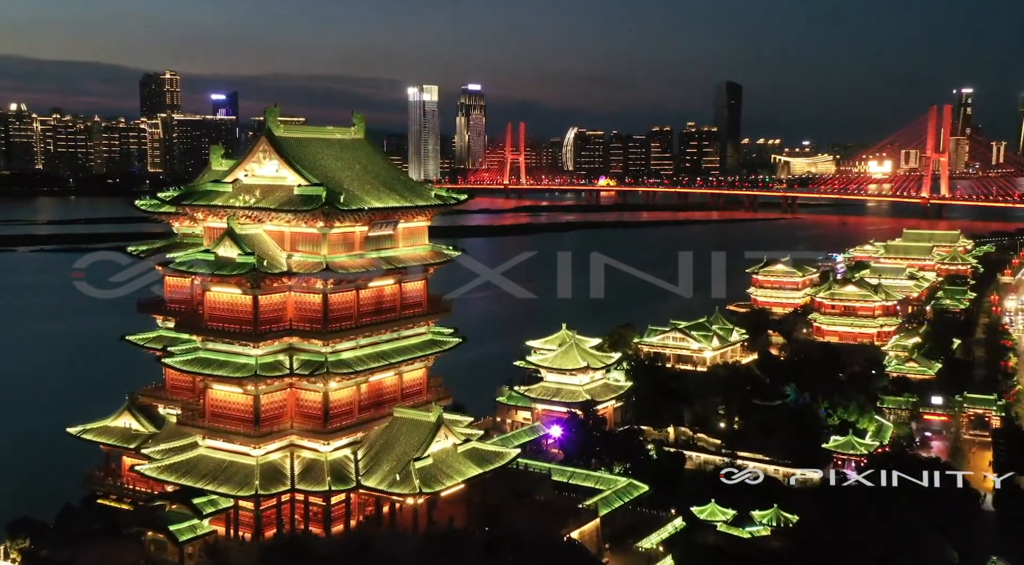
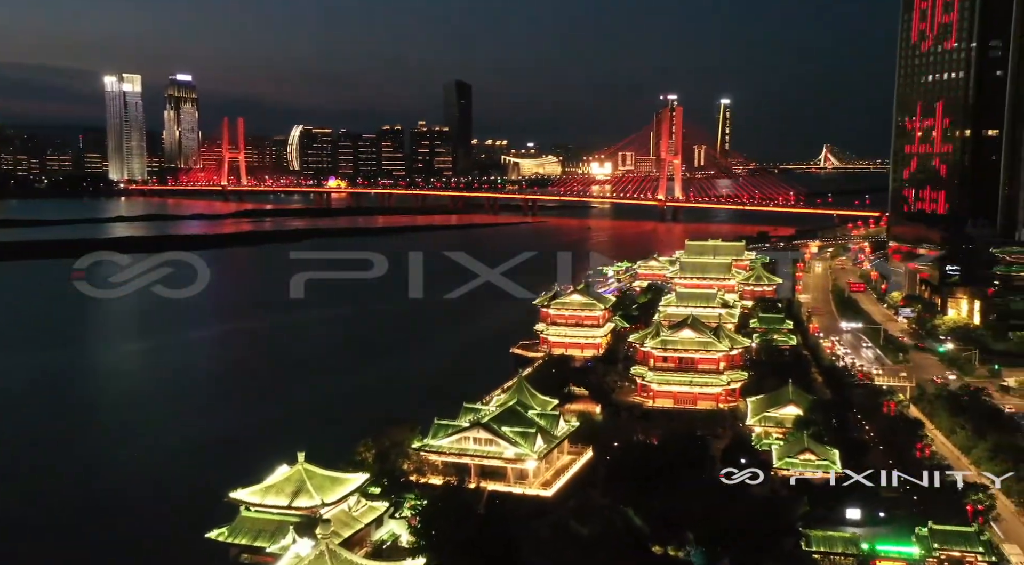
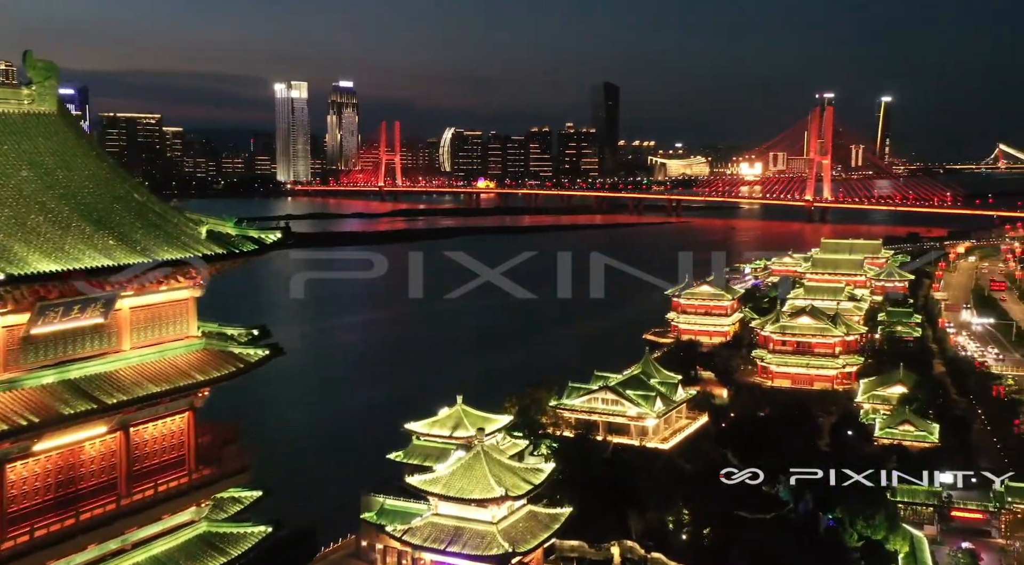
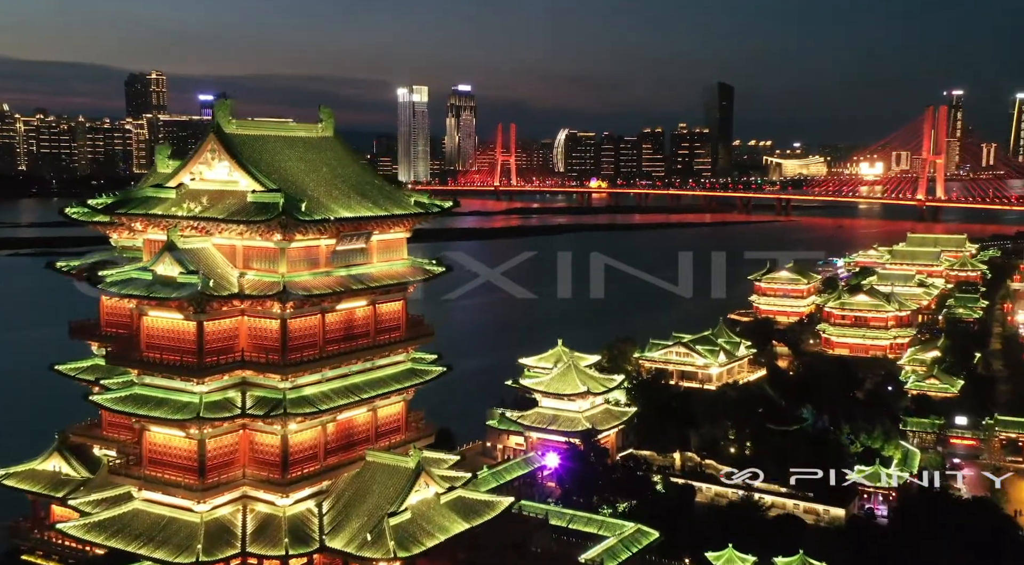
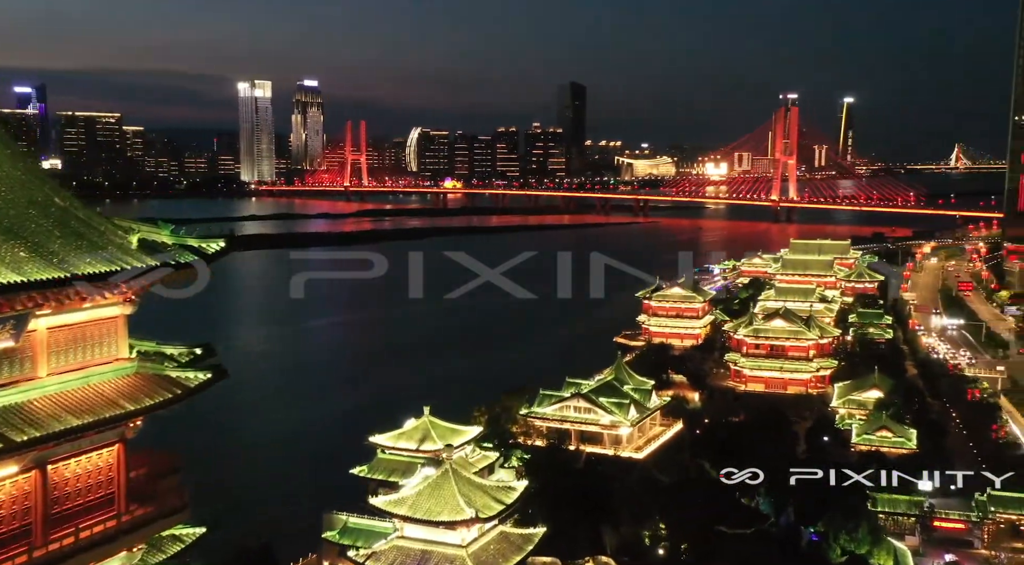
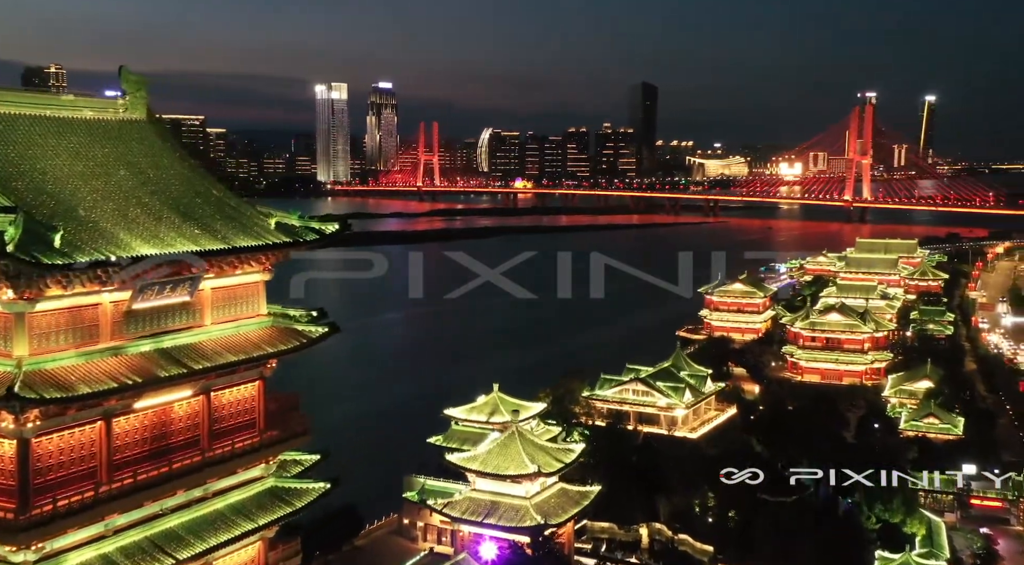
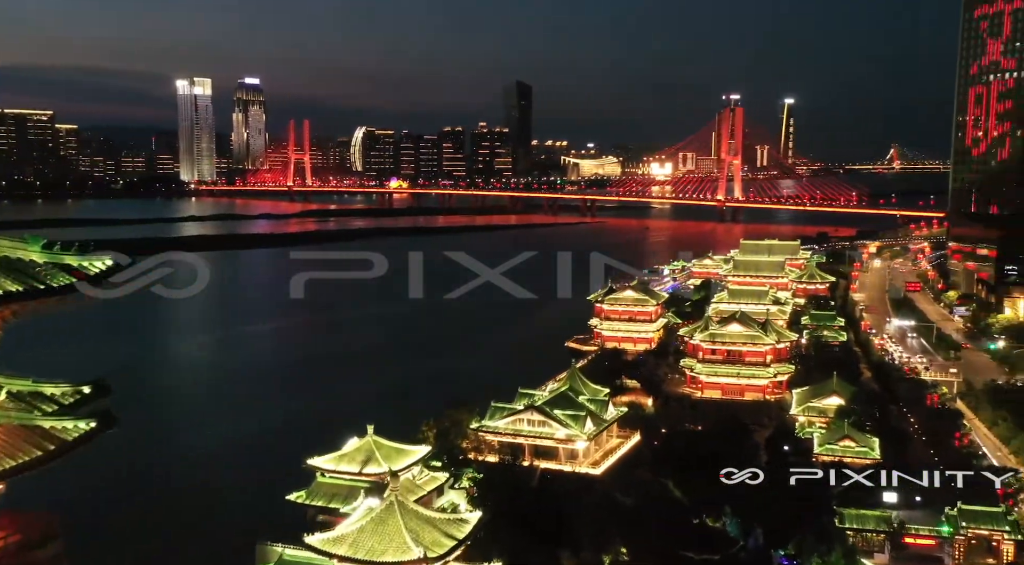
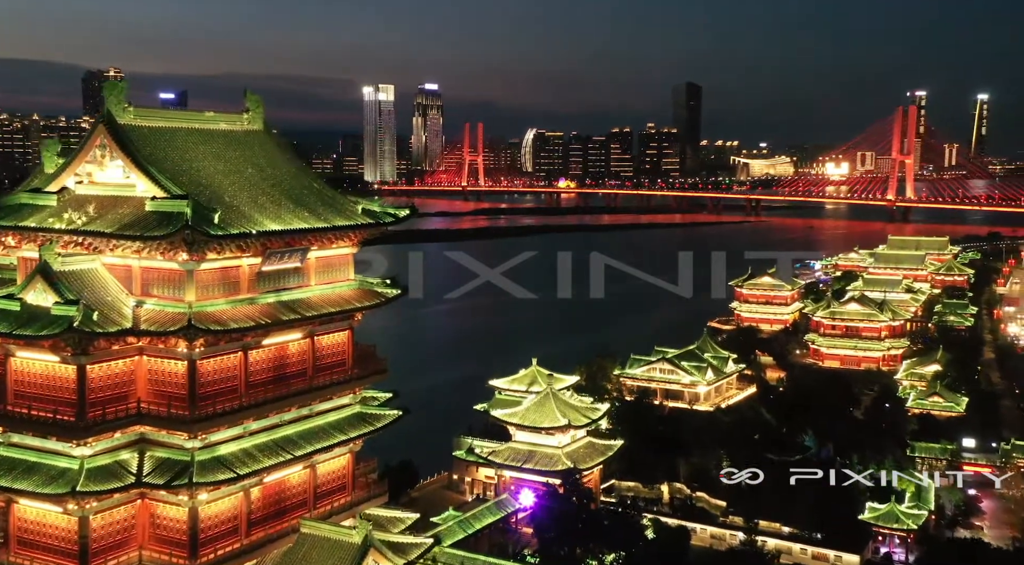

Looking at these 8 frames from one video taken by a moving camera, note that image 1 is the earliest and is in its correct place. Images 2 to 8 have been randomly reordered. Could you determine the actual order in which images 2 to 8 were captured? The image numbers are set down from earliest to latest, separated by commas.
4, 8, 6, 3, 5, 7, 2
